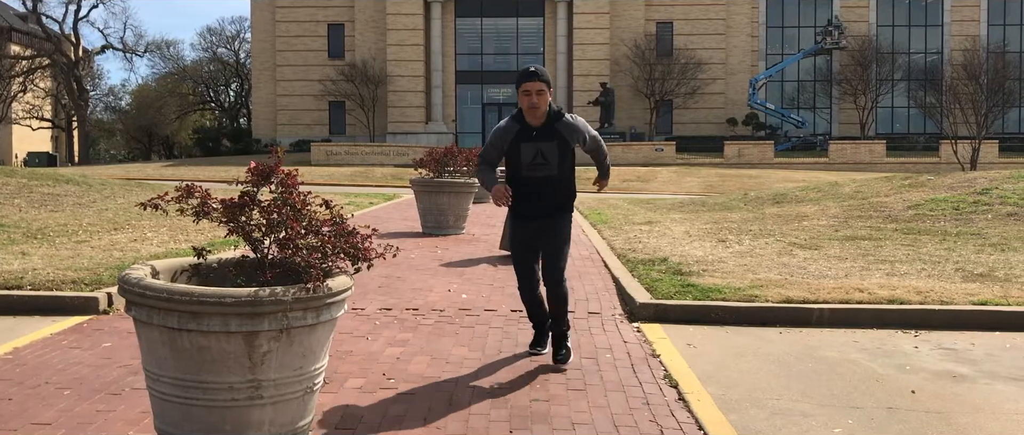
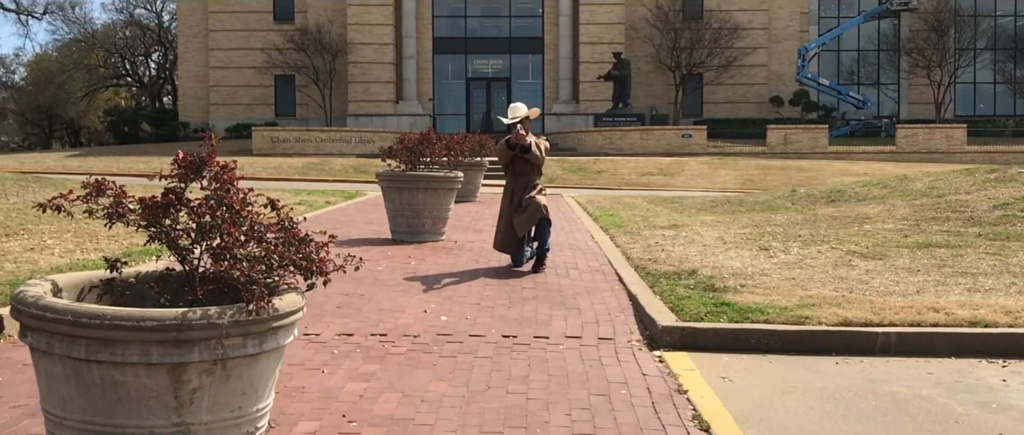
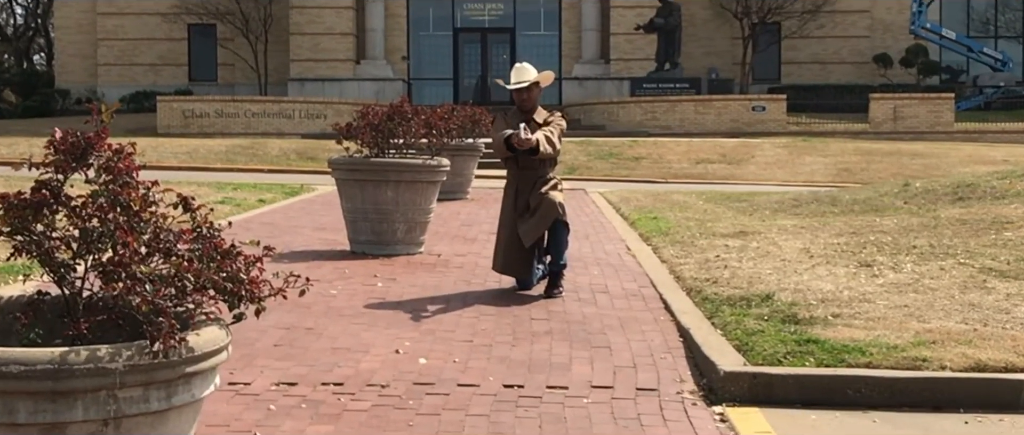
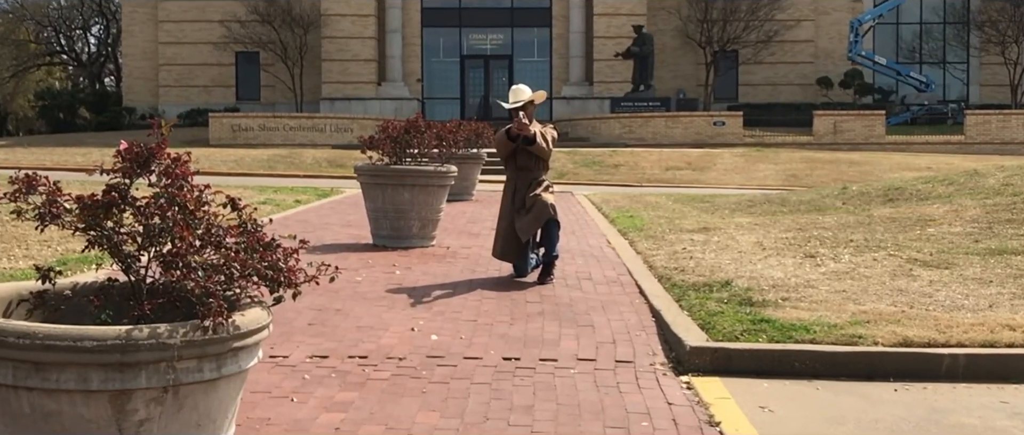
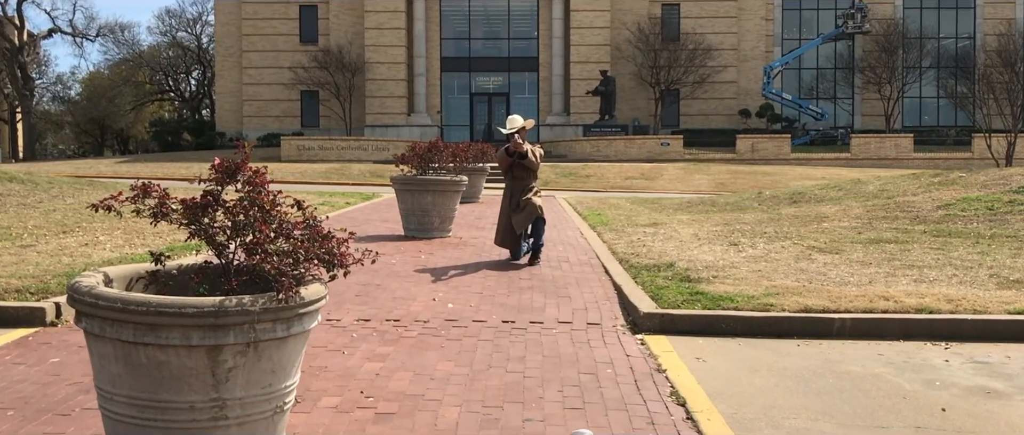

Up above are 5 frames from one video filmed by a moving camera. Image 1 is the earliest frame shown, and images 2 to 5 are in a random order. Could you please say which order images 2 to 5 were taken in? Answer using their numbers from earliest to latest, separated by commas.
5, 2, 4, 3
